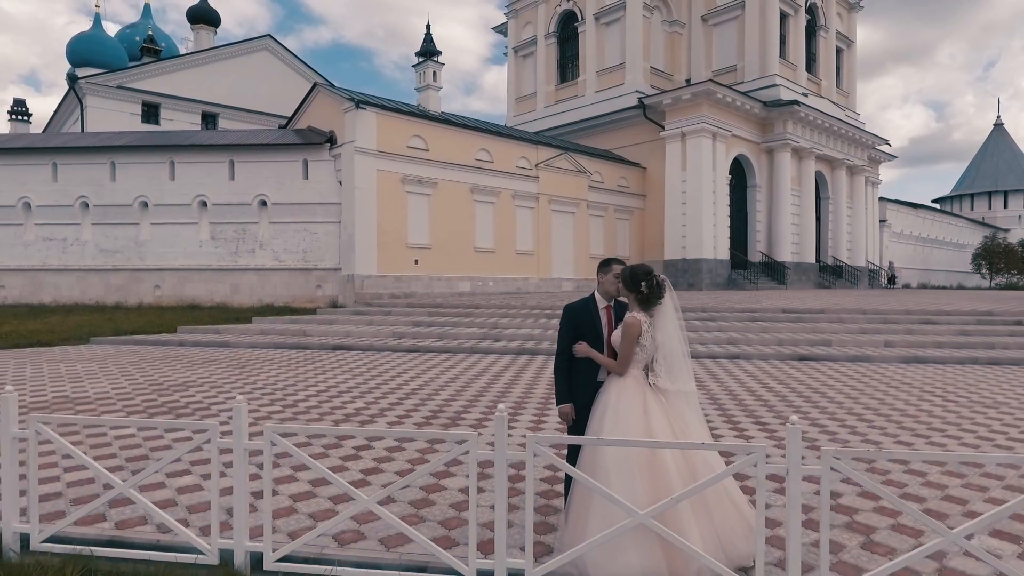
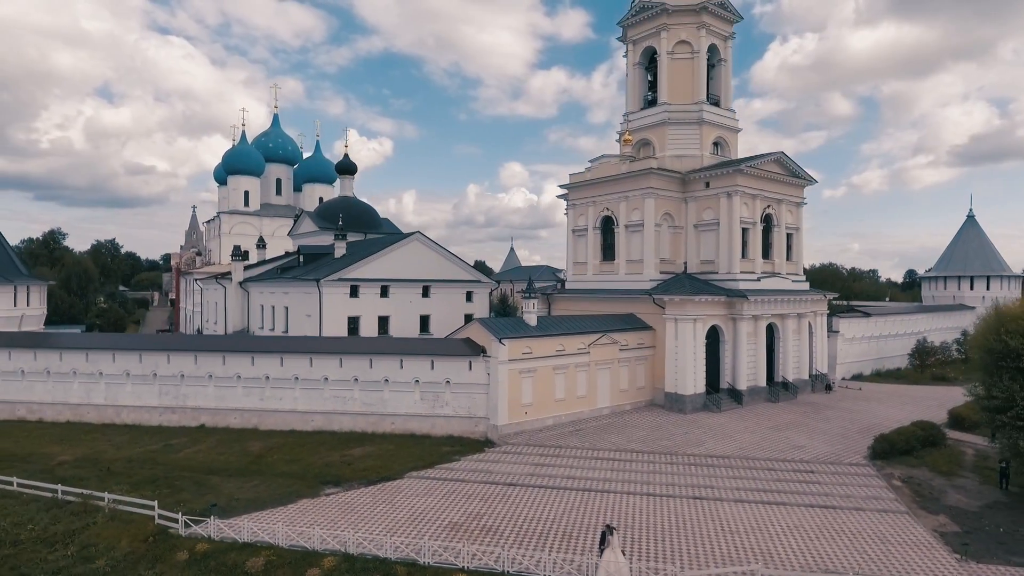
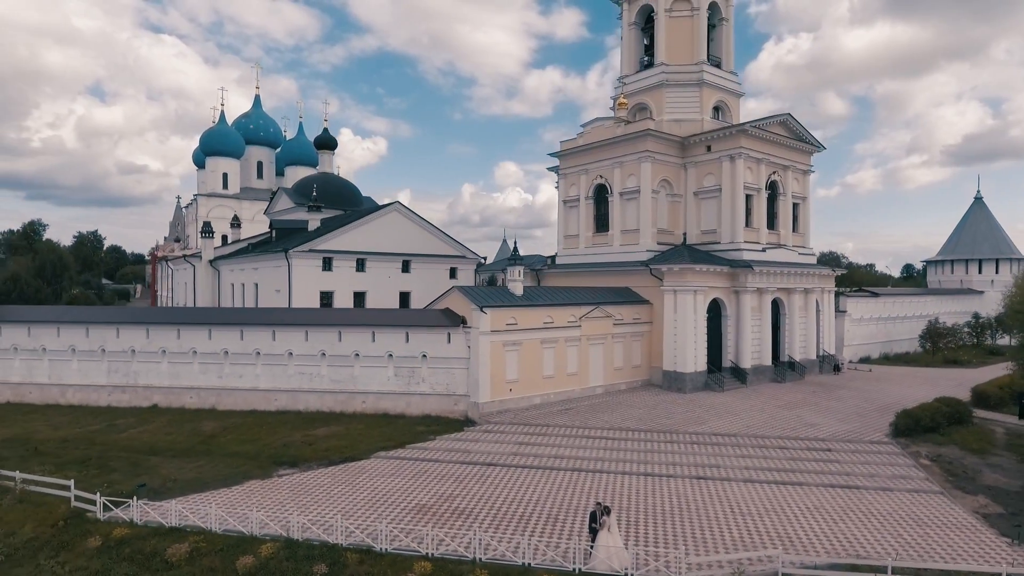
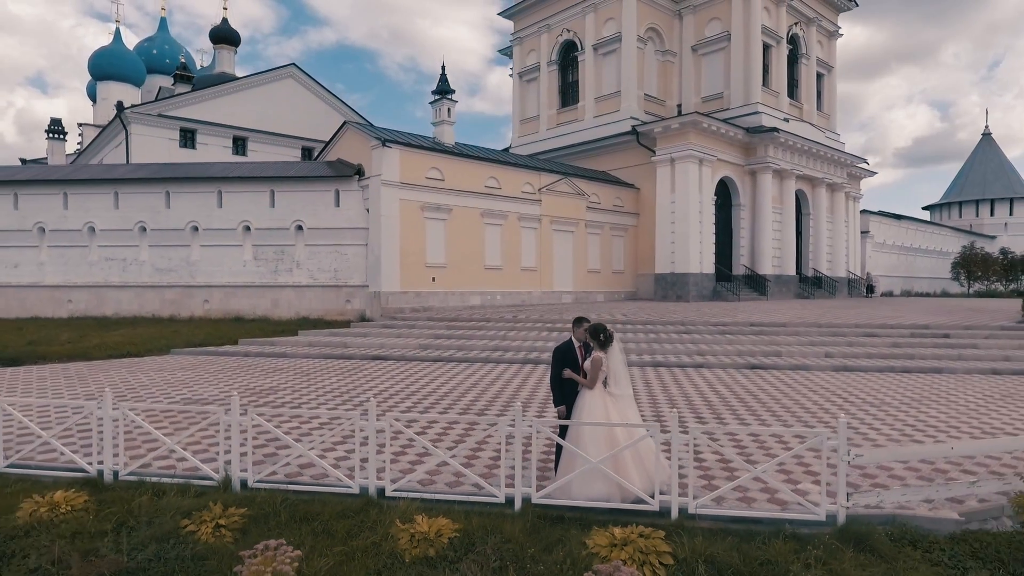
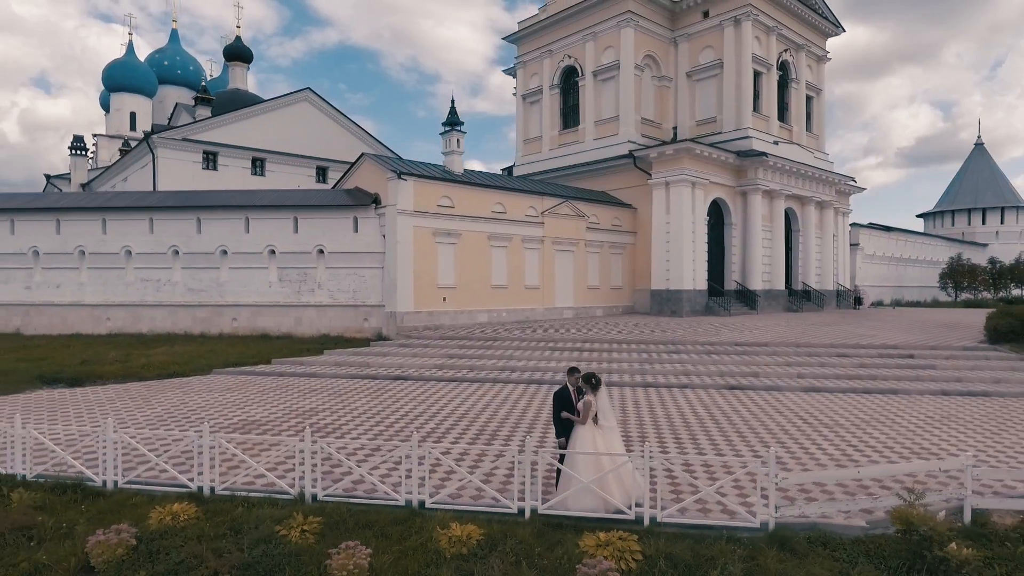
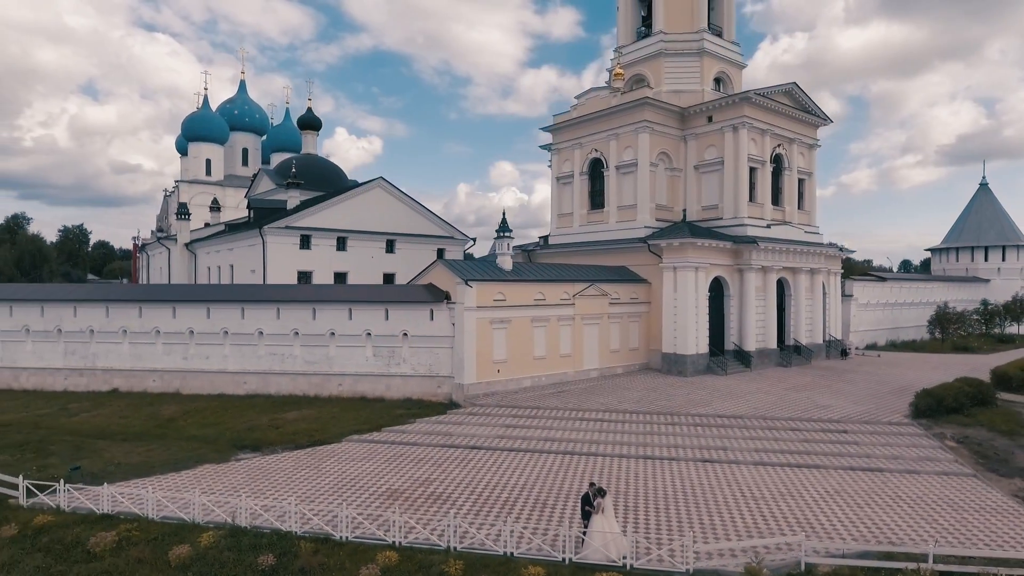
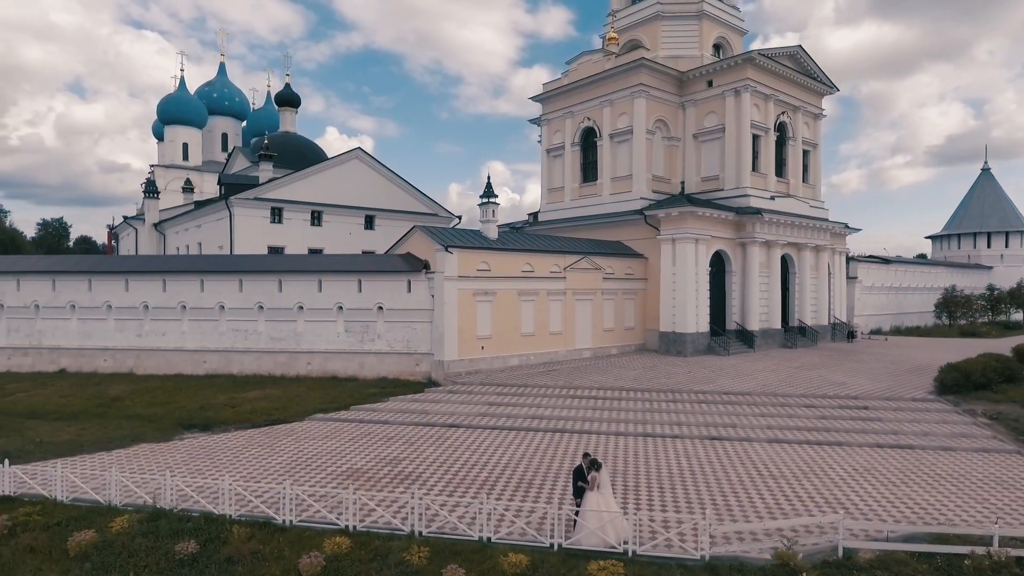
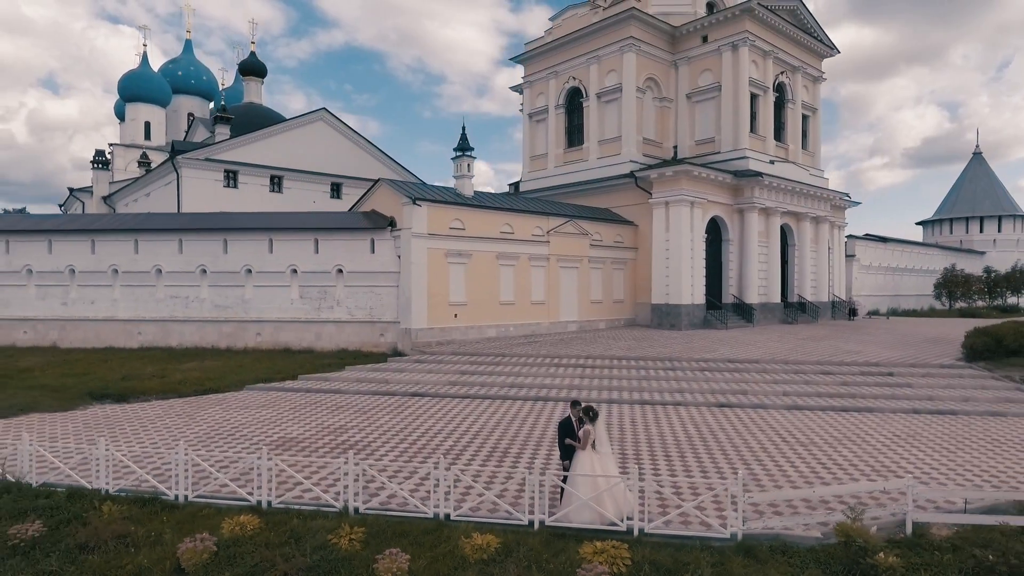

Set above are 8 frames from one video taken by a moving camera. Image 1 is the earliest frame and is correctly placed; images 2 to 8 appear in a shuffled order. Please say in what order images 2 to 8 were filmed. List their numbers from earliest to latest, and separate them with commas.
4, 5, 8, 7, 6, 3, 2
